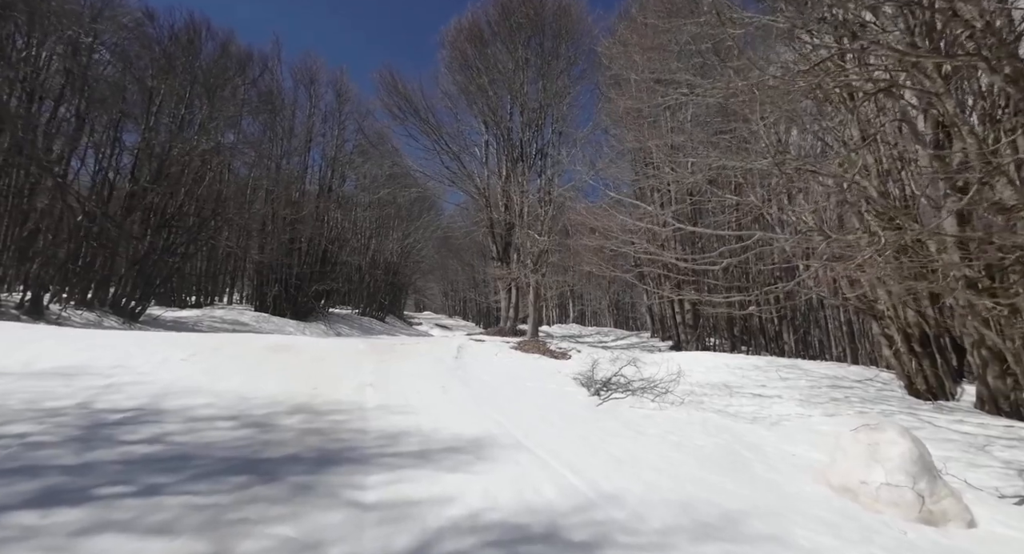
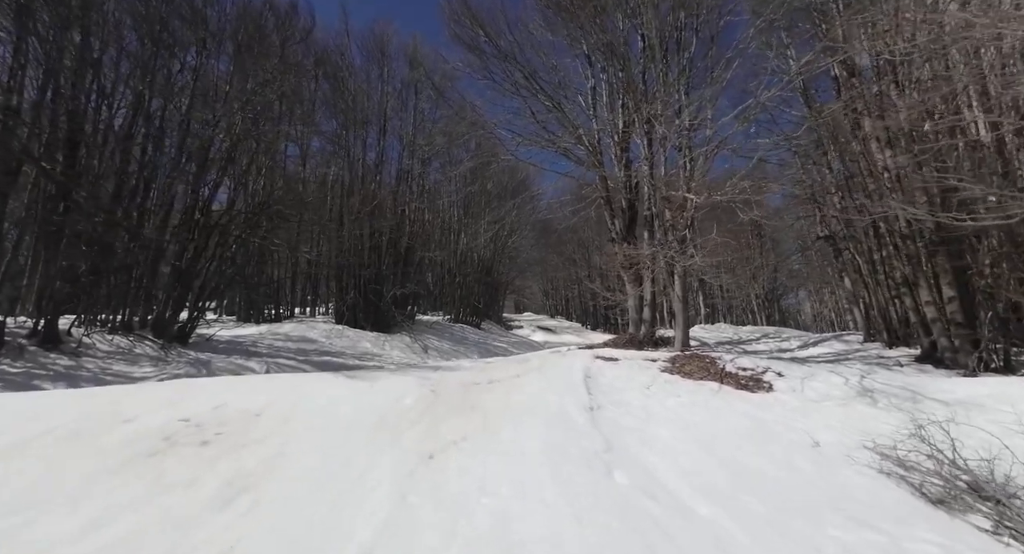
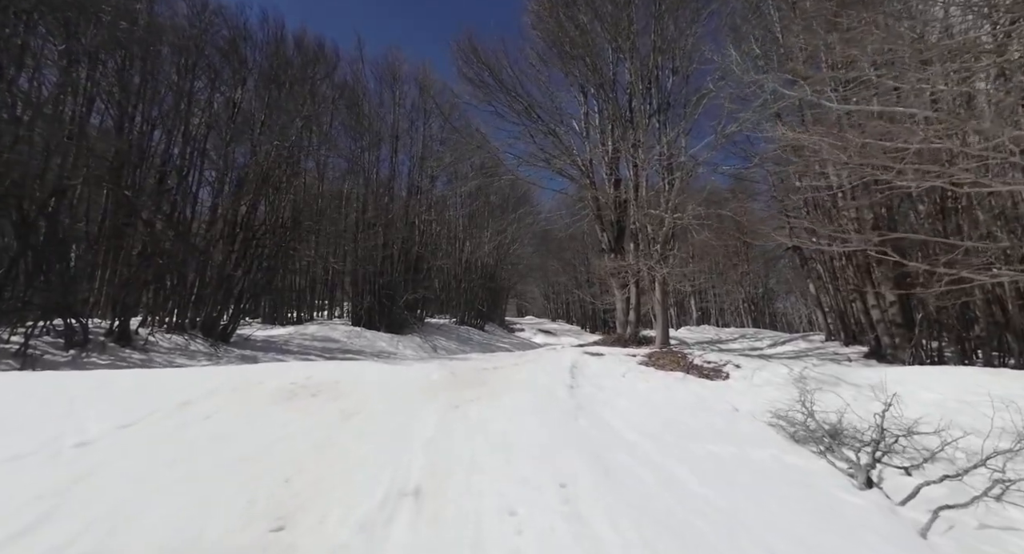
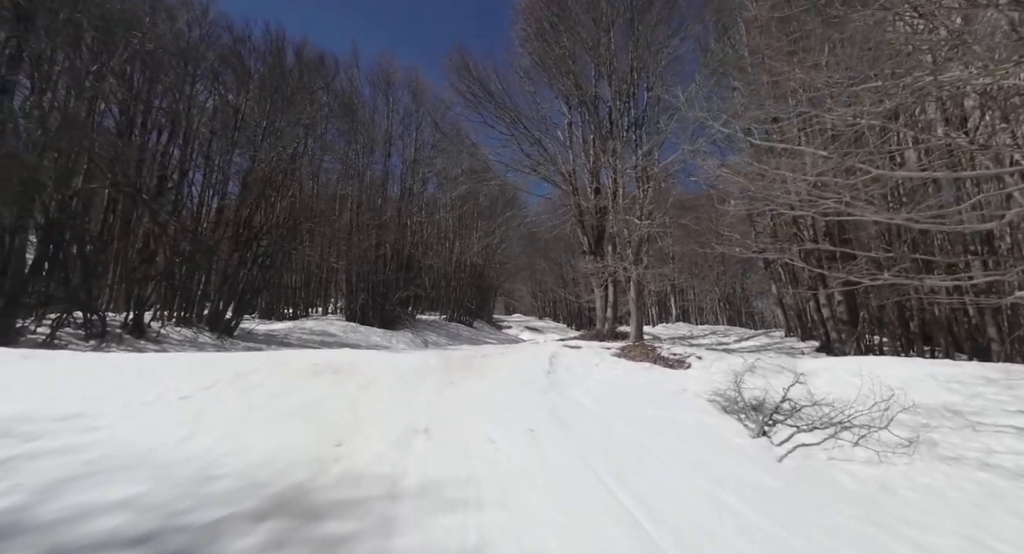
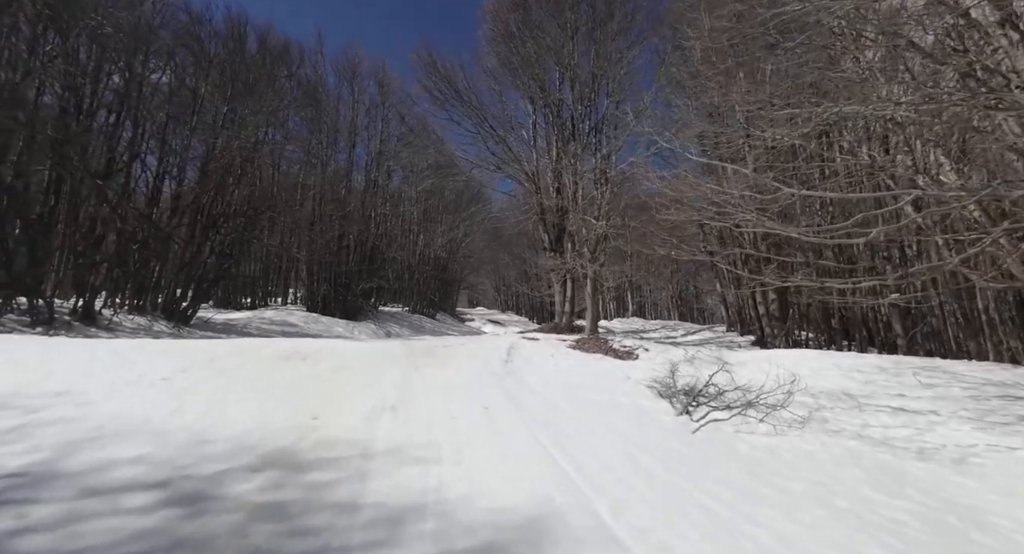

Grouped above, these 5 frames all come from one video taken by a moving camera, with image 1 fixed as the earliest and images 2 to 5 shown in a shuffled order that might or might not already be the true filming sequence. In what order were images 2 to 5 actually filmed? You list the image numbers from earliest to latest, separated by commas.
5, 4, 3, 2
